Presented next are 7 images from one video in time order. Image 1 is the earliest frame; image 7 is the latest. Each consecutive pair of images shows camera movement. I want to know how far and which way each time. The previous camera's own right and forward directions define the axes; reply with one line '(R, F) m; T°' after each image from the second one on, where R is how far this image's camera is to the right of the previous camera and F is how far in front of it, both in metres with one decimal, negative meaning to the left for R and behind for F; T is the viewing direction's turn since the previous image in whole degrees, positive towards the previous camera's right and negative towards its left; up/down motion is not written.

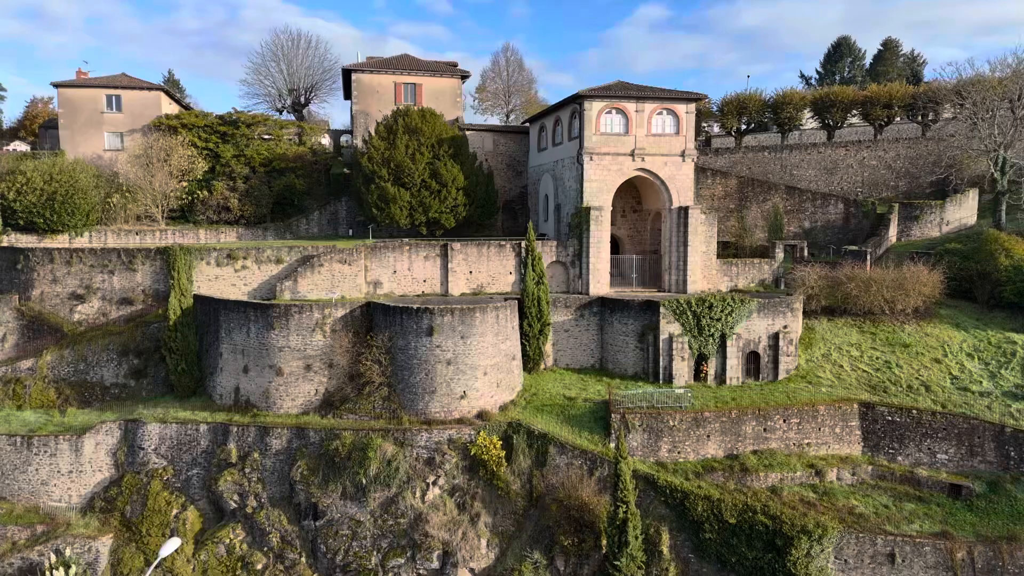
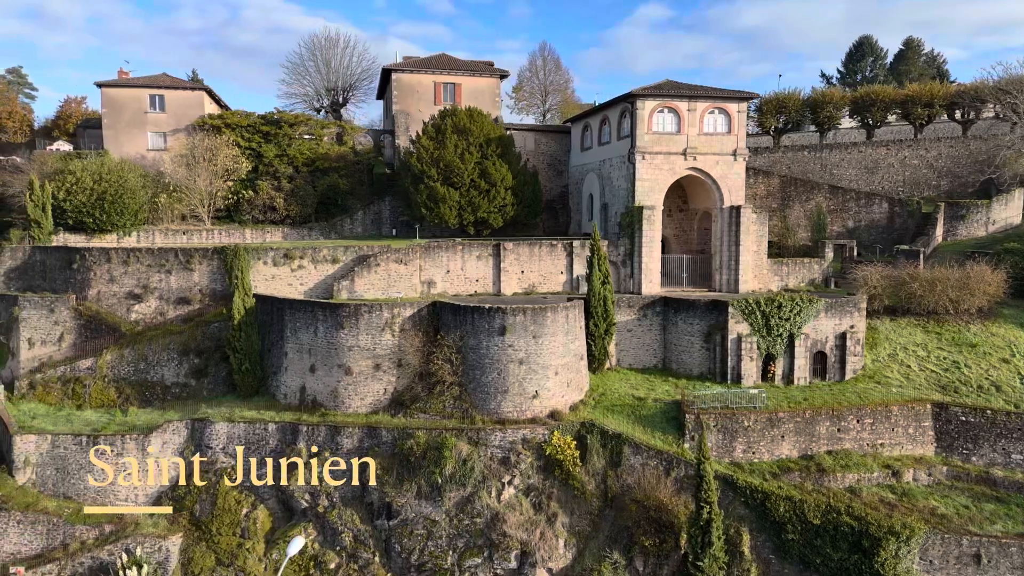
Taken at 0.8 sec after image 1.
(-1.6, 0.0) m; 0°
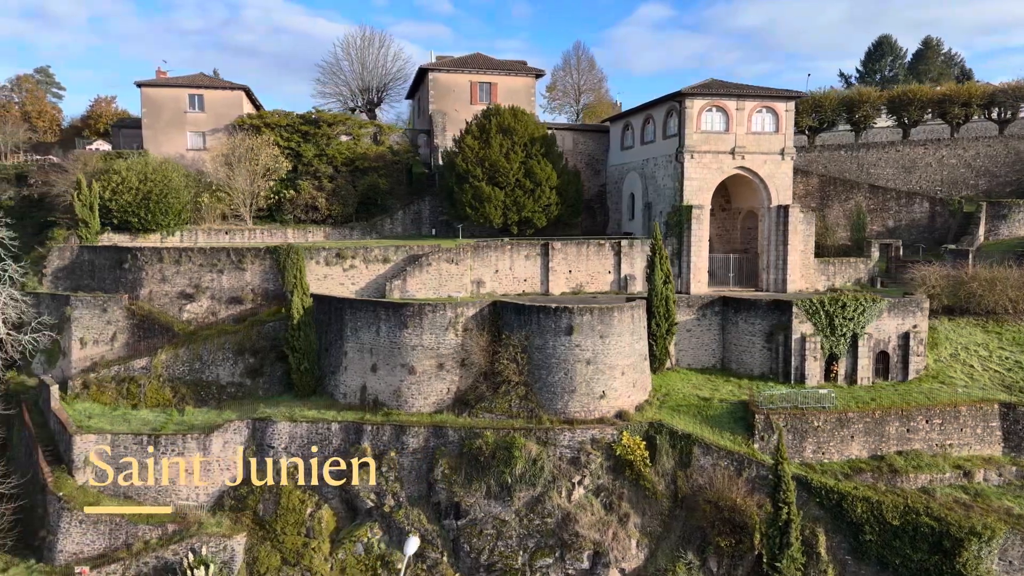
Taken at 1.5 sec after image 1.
(-1.6, 0.0) m; 0°
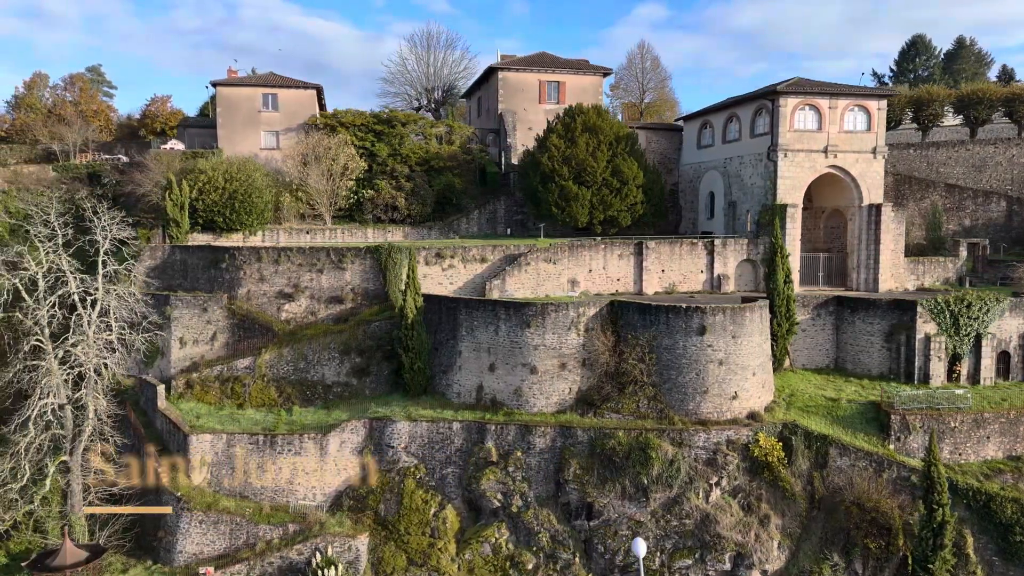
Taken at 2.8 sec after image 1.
(-3.1, +0.1) m; 0°
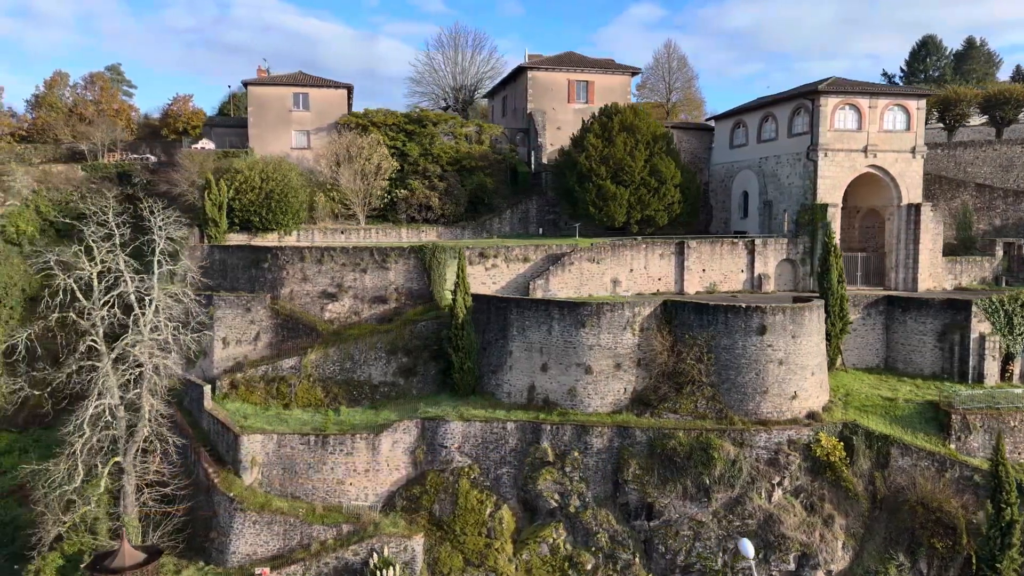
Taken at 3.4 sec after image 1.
(-1.5, 0.0) m; 0°
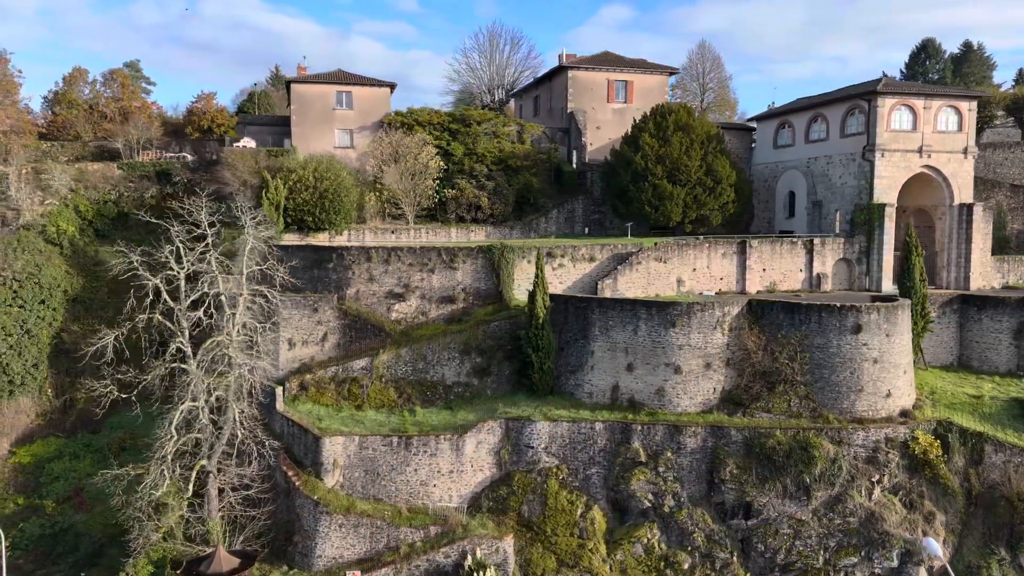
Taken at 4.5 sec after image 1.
(-2.8, +0.1) m; +2°
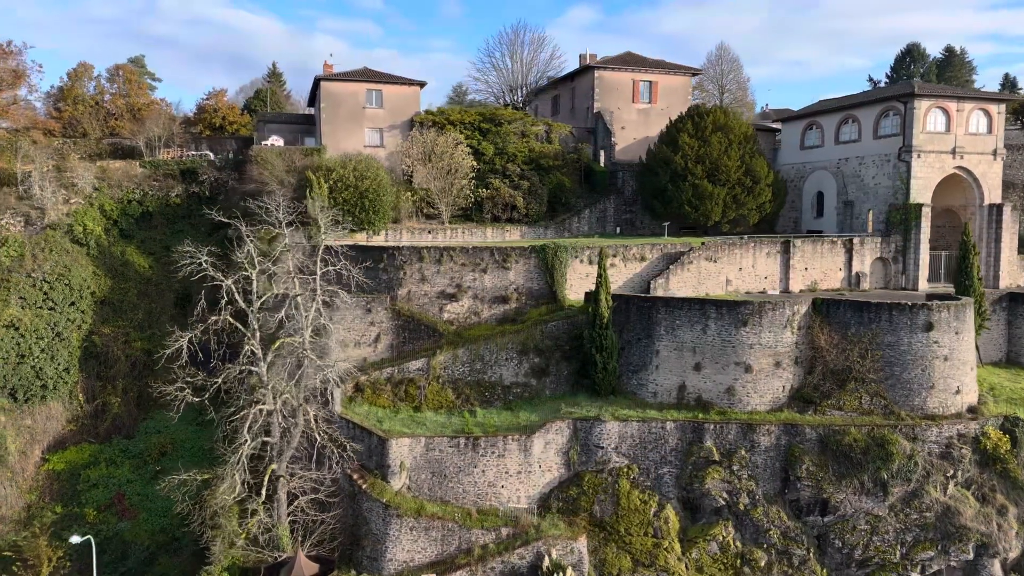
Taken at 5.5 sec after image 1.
(-2.5, +0.1) m; +2°
